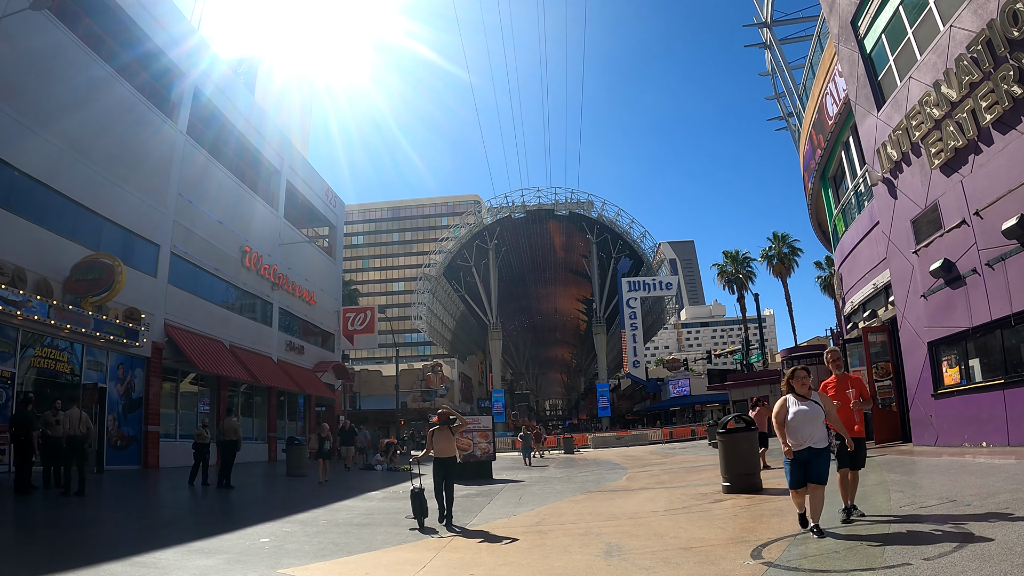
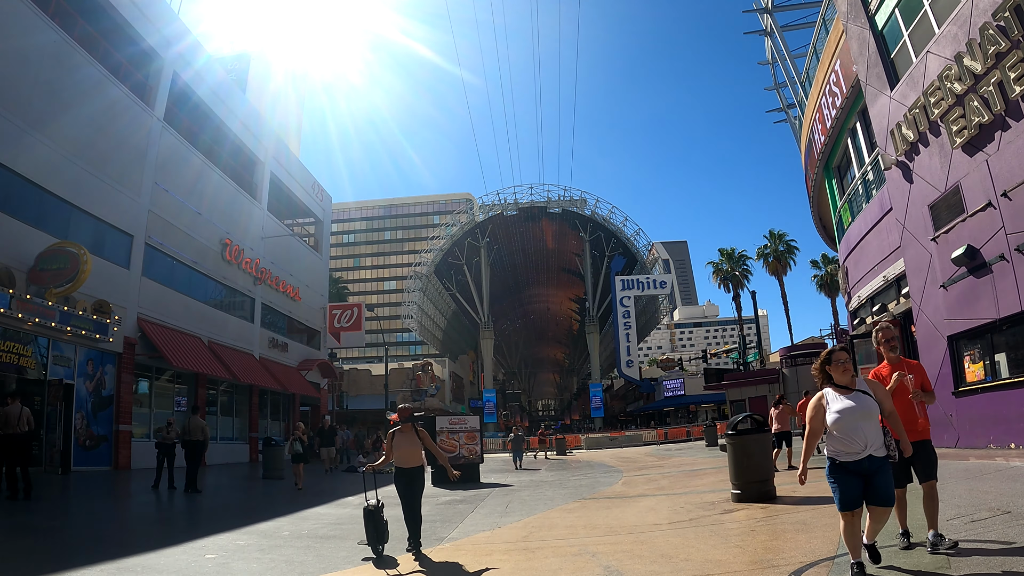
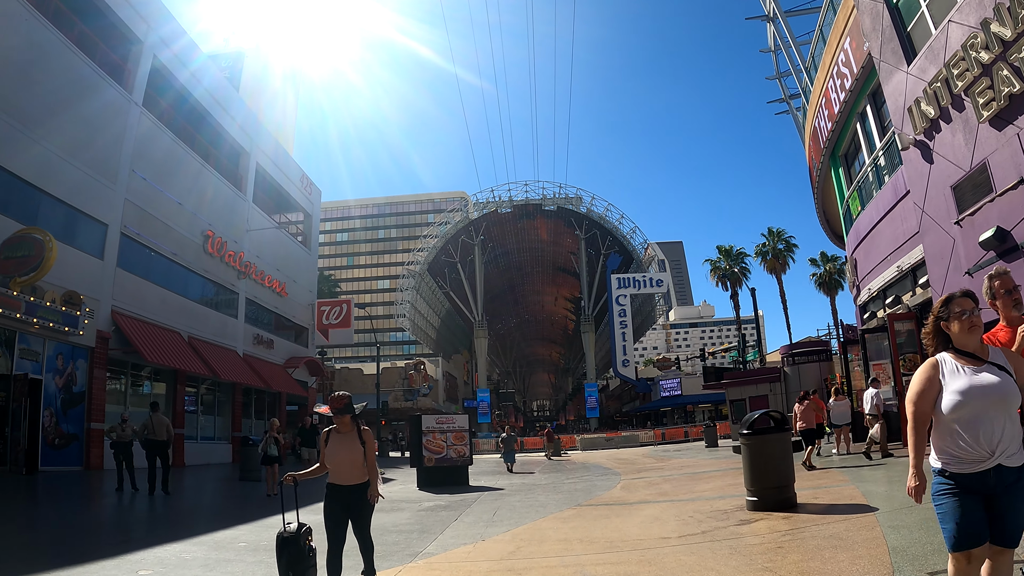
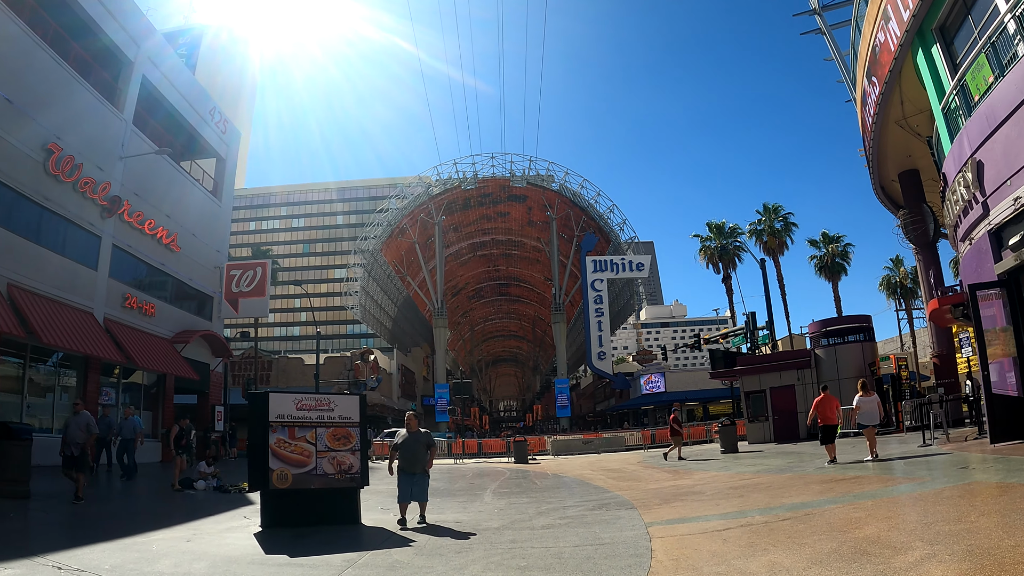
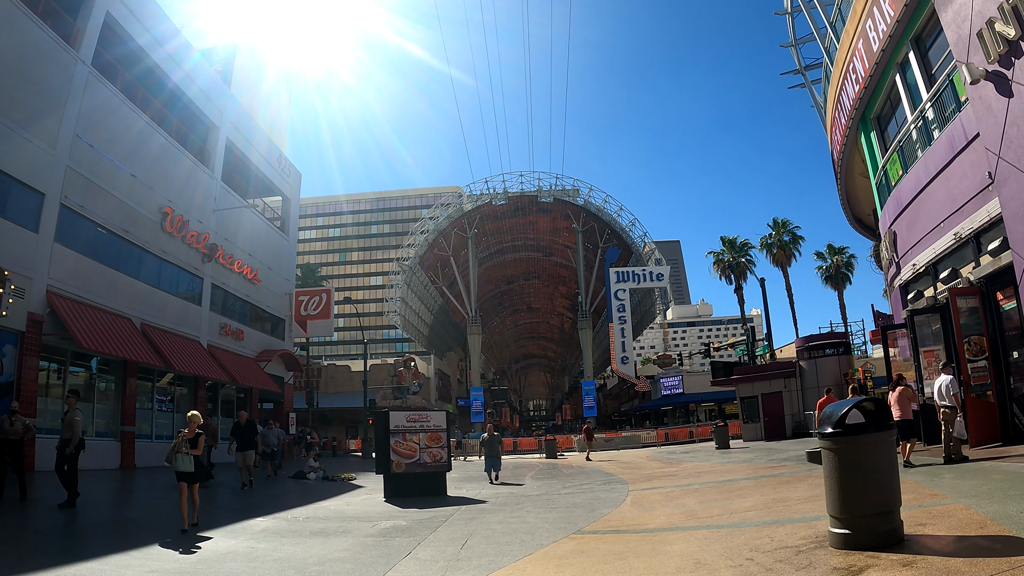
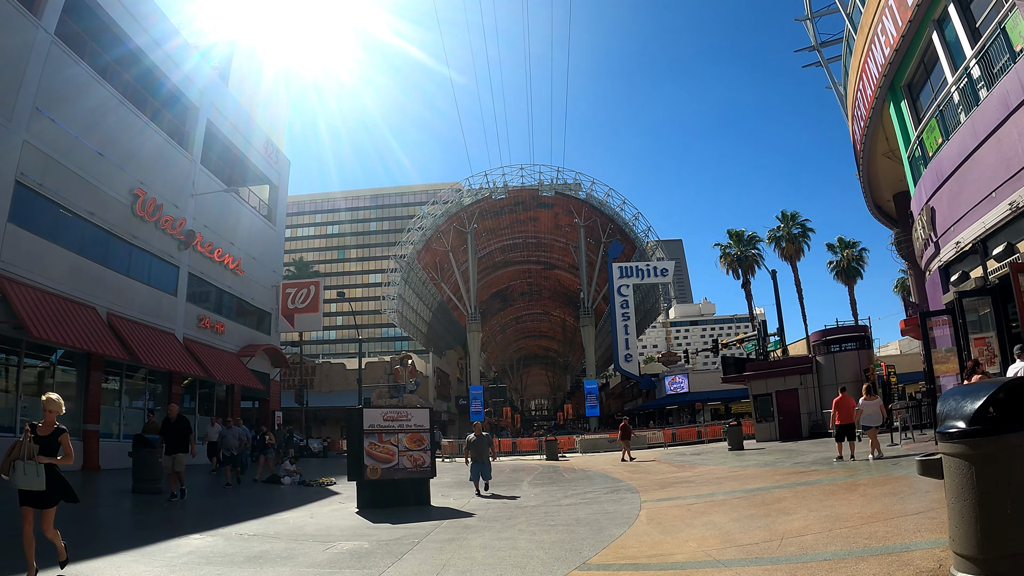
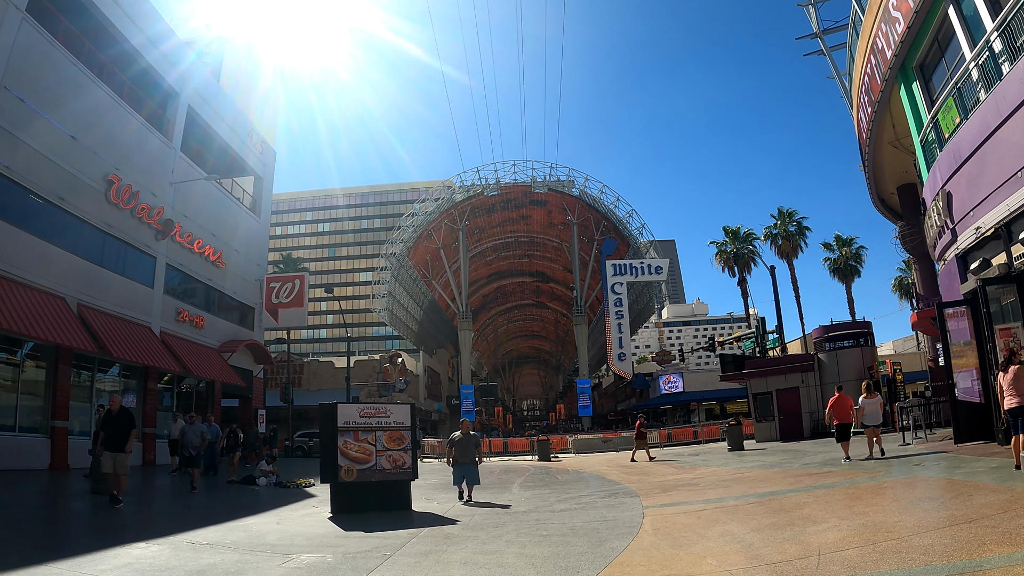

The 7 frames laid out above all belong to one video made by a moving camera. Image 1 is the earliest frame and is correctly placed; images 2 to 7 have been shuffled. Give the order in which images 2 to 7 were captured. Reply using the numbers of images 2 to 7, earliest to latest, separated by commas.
2, 3, 5, 6, 7, 4
